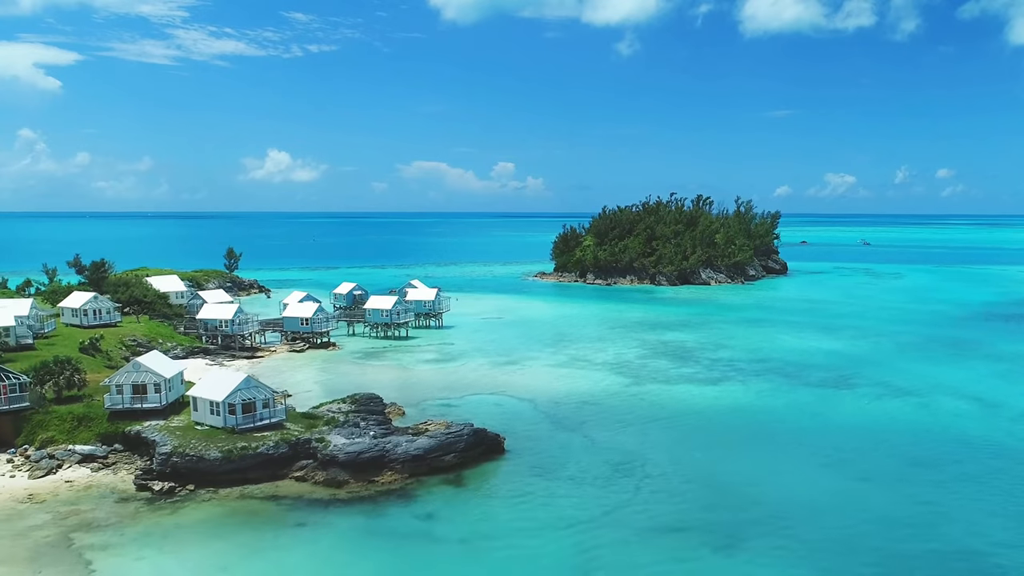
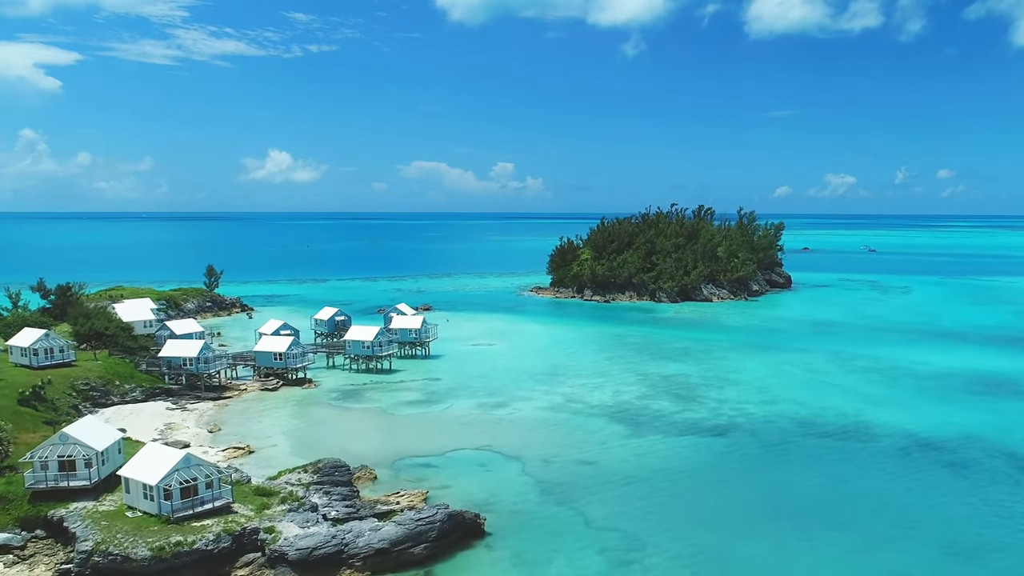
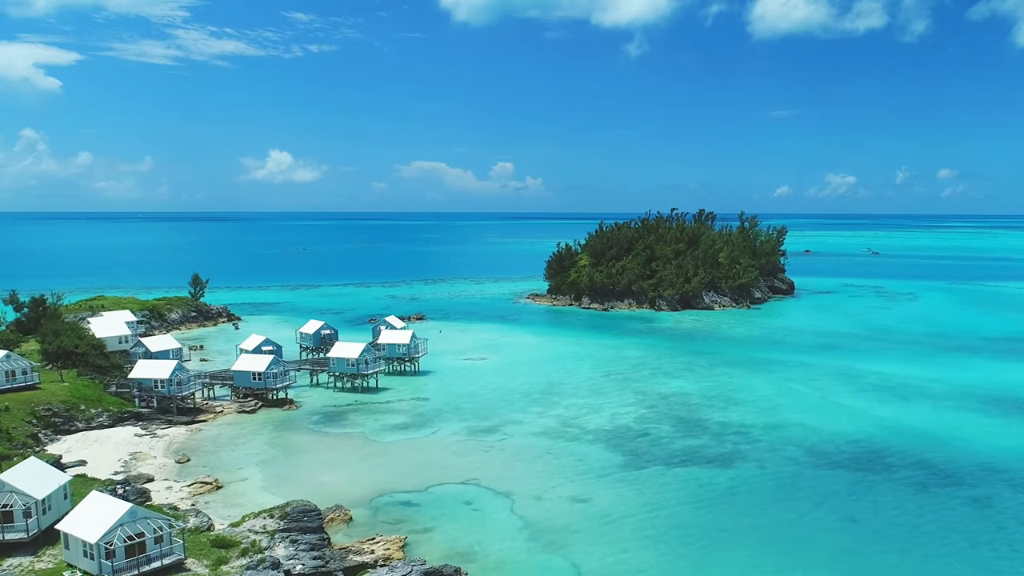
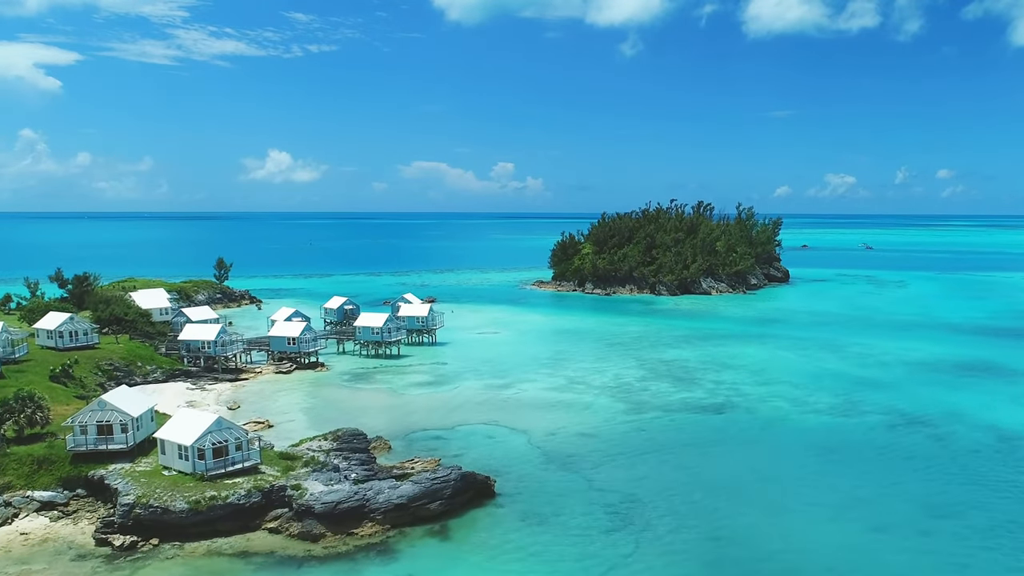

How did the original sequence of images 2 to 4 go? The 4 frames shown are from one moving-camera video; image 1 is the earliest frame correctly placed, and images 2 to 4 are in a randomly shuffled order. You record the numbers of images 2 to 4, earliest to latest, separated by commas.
4, 2, 3
